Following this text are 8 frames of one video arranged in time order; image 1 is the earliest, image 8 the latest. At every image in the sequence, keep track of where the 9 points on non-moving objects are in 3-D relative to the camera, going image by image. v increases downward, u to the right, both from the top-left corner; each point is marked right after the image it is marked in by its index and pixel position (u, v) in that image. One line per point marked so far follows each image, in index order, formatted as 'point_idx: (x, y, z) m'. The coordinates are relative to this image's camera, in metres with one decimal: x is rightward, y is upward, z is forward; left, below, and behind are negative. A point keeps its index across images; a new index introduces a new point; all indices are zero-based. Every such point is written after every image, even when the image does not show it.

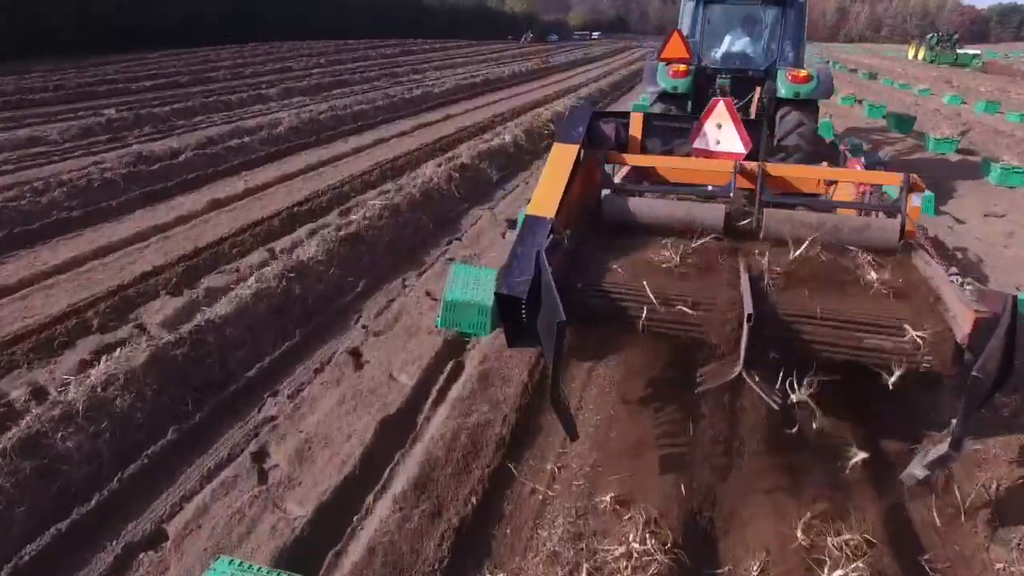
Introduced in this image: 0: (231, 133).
0: (-2.3, +1.2, +5.3) m
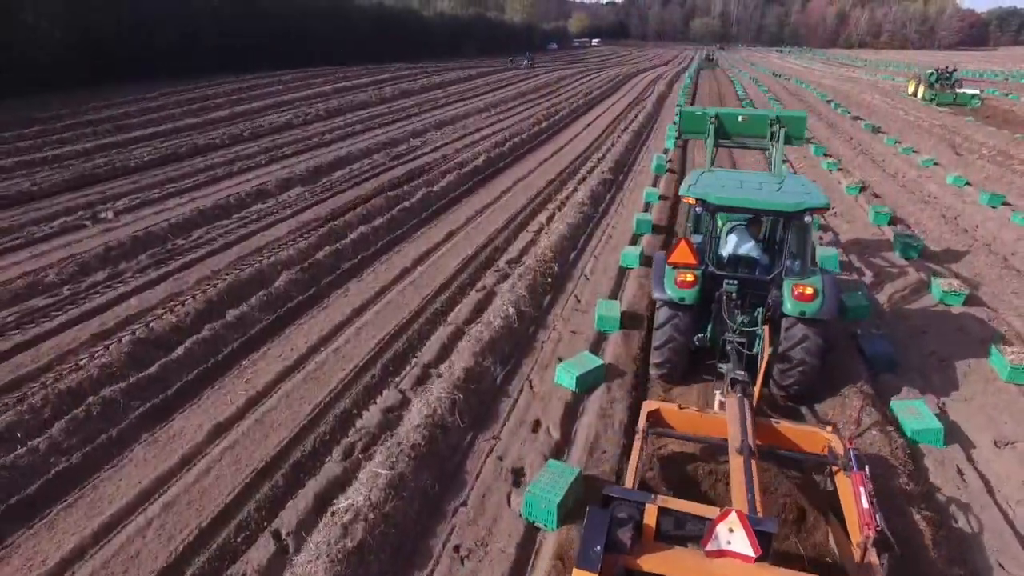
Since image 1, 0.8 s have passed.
0: (-2.3, -0.1, +5.2) m
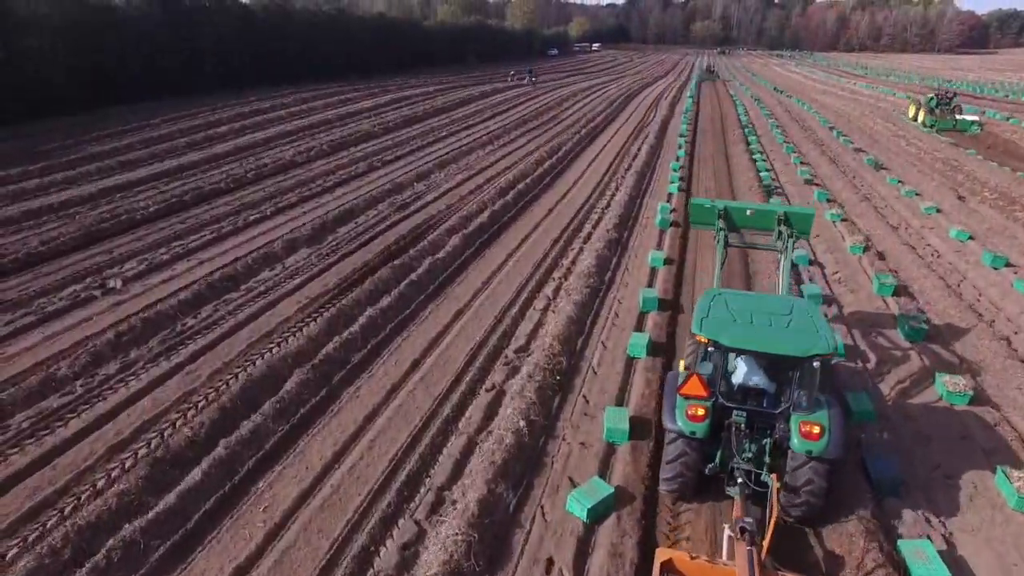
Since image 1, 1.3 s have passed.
0: (-2.2, -0.9, +5.3) m
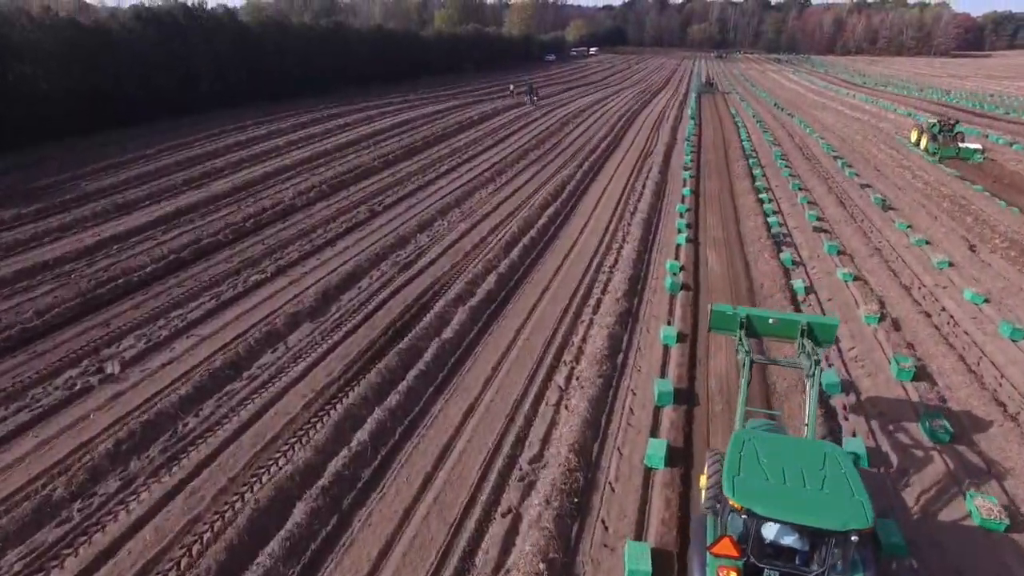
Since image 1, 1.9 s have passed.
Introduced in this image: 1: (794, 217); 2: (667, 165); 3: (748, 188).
0: (-2.1, -1.9, +5.1) m
1: (+6.1, +1.5, +13.6) m
2: (+4.4, +3.6, +18.1) m
3: (+5.8, +2.5, +15.6) m
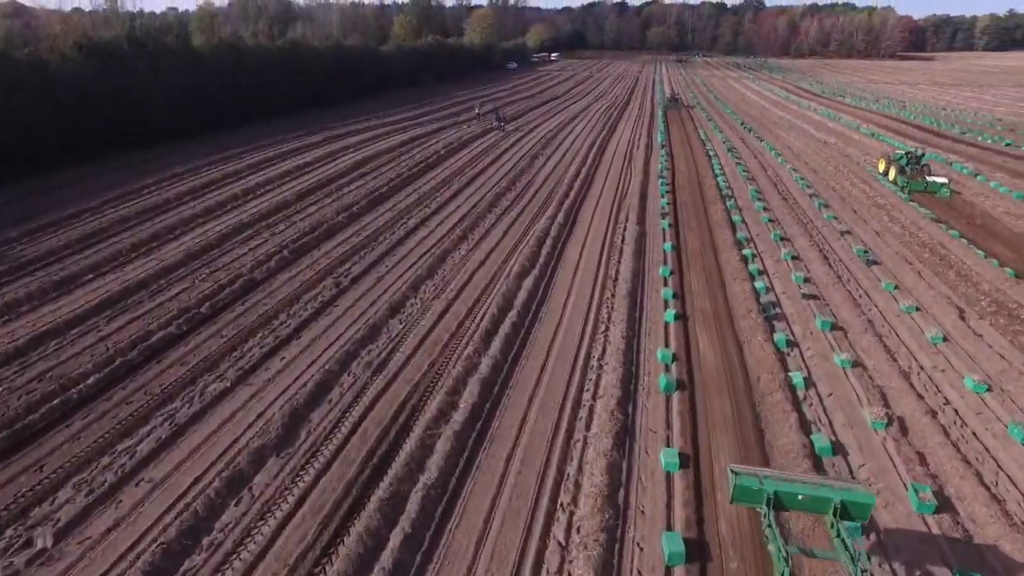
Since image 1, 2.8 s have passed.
0: (-2.0, -3.5, +4.2) m
1: (+5.6, +0.2, +13.2) m
2: (+3.7, +2.2, +17.6) m
3: (+5.2, +1.1, +15.2) m
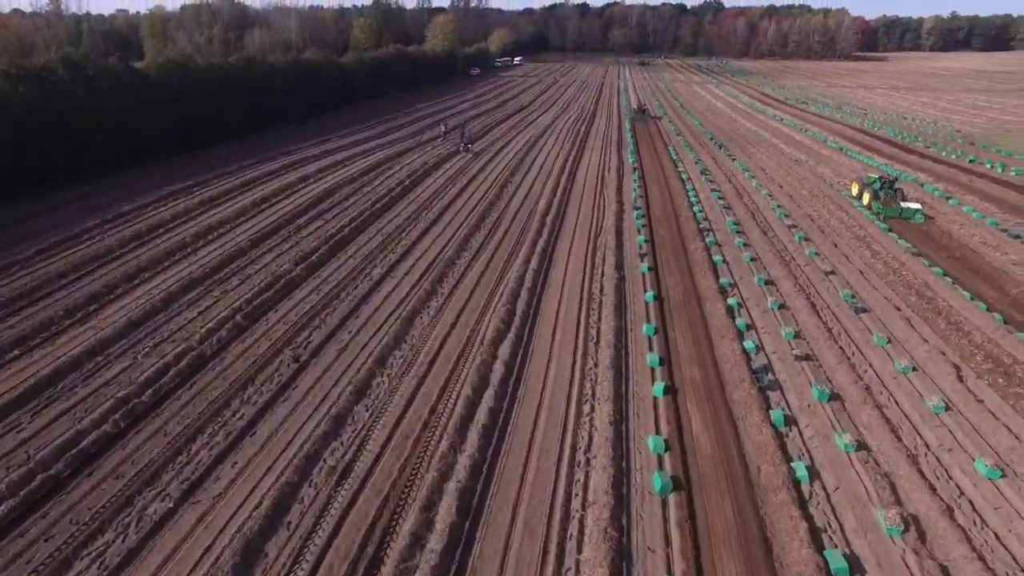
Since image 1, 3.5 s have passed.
0: (-1.9, -4.8, +3.2) m
1: (+5.1, -0.9, +12.6) m
2: (+2.9, +1.0, +16.9) m
3: (+4.6, 0.0, +14.5) m
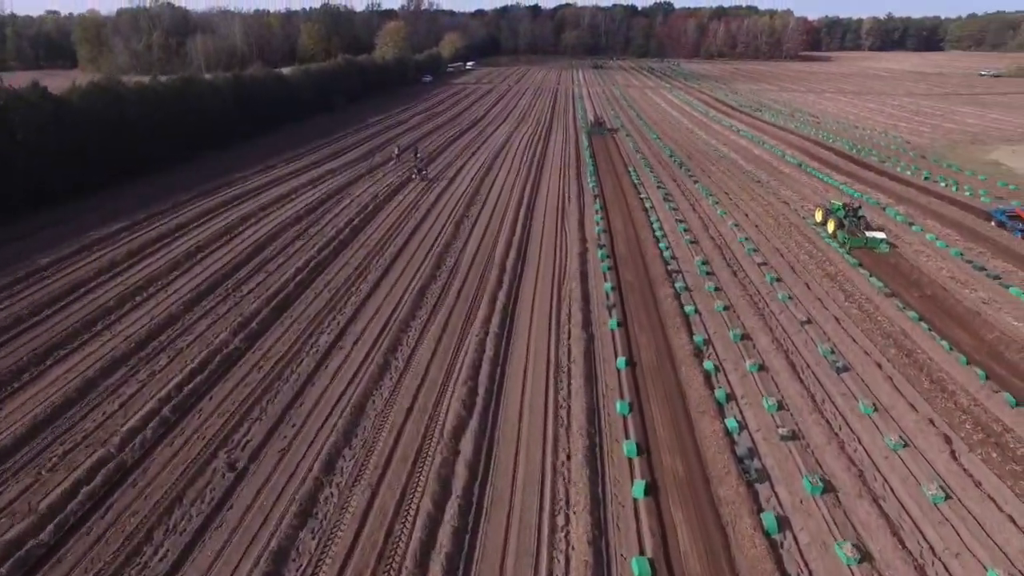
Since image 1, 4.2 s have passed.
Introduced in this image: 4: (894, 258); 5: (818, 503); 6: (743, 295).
0: (-1.9, -6.4, +2.0) m
1: (+4.4, -2.2, +11.8) m
2: (+1.9, -0.3, +15.9) m
3: (+3.8, -1.3, +13.7) m
4: (+12.0, +0.9, +19.8) m
5: (+4.6, -3.2, +9.4) m
6: (+5.9, -0.2, +16.2) m
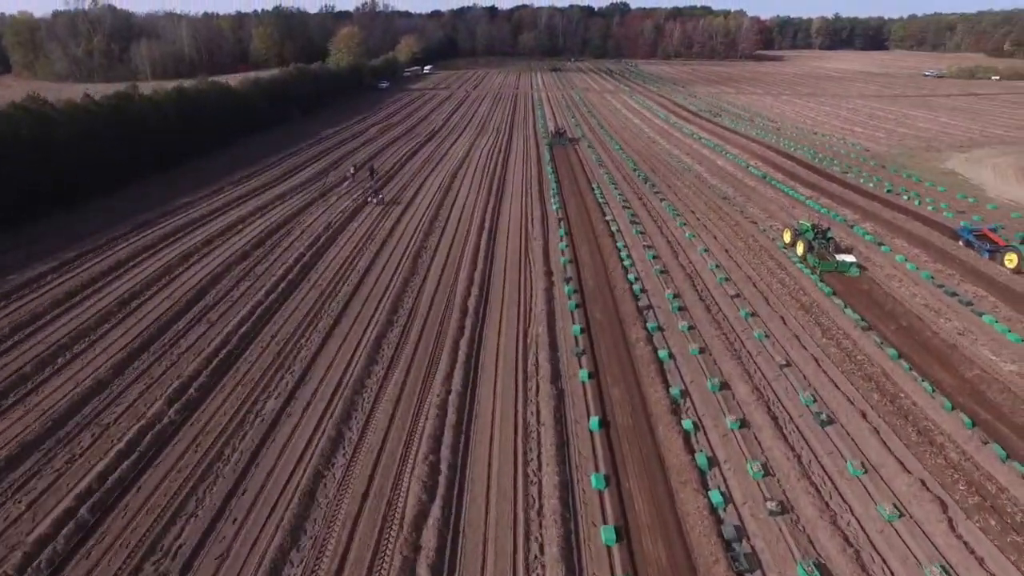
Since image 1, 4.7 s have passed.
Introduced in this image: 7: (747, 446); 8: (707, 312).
0: (-1.8, -7.6, +0.9) m
1: (+3.9, -3.2, +11.0) m
2: (+1.0, -1.4, +15.0) m
3: (+3.1, -2.3, +12.9) m
4: (+10.9, +0.2, +19.4) m
5: (+4.2, -4.2, +8.6) m
6: (+5.0, -1.2, +15.5) m
7: (+4.3, -2.9, +11.6) m
8: (+5.1, -0.7, +16.7) m
